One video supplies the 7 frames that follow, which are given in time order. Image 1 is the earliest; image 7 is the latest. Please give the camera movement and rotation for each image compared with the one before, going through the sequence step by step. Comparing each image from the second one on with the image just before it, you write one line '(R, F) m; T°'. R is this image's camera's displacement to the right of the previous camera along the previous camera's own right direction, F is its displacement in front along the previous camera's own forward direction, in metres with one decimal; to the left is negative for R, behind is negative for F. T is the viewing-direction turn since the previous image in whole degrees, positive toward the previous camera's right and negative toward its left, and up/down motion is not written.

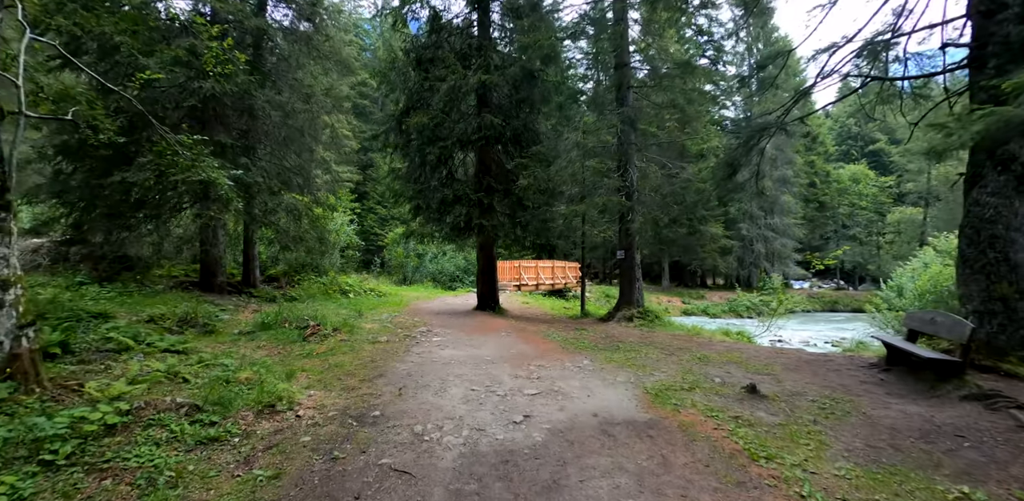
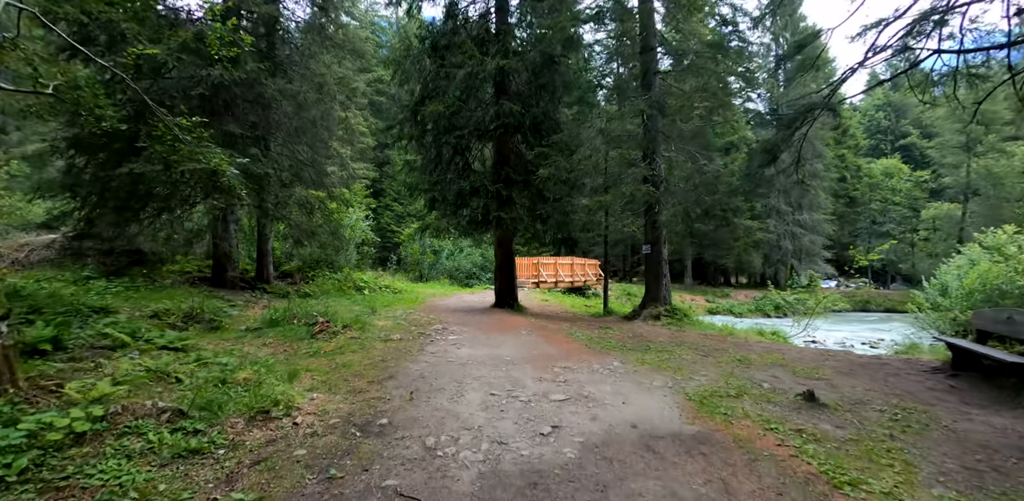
(-0.1, +0.6) m; -2°
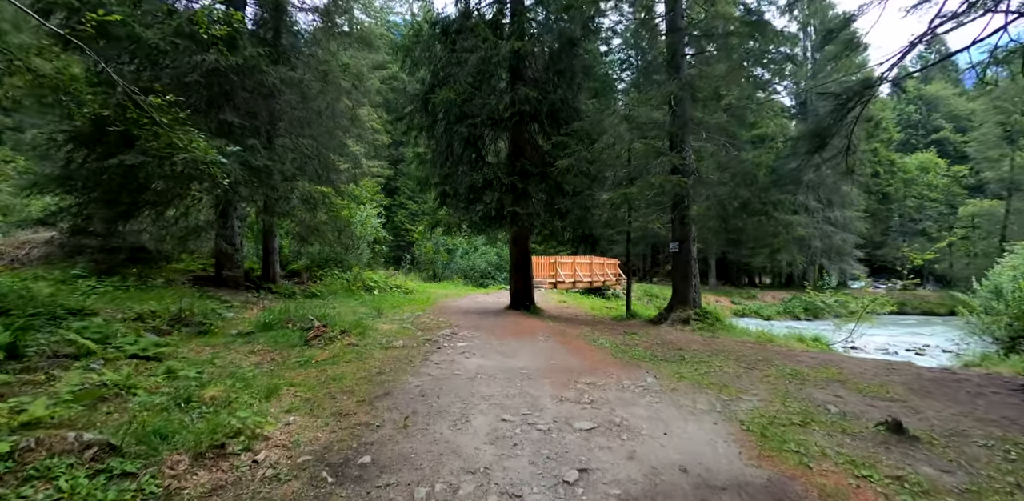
(0.0, +0.8) m; -2°
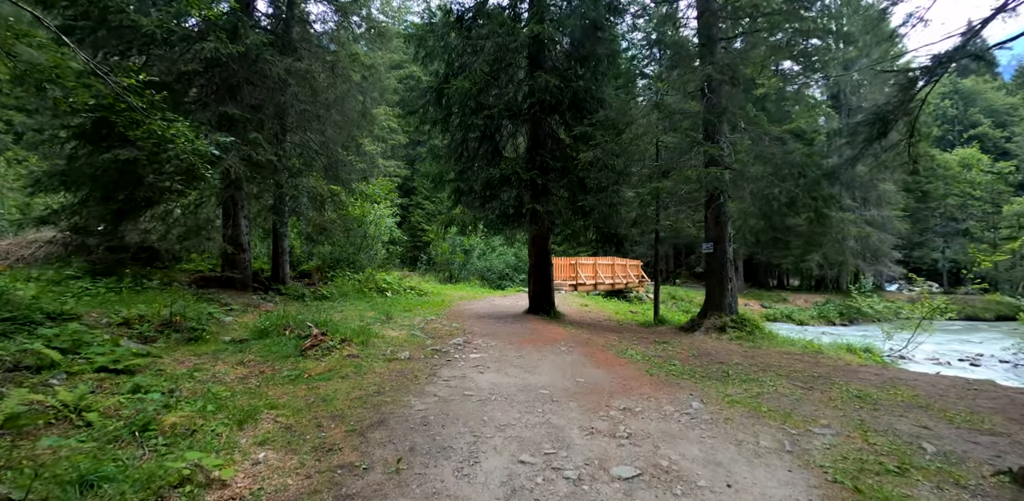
(0.0, +0.7) m; -2°
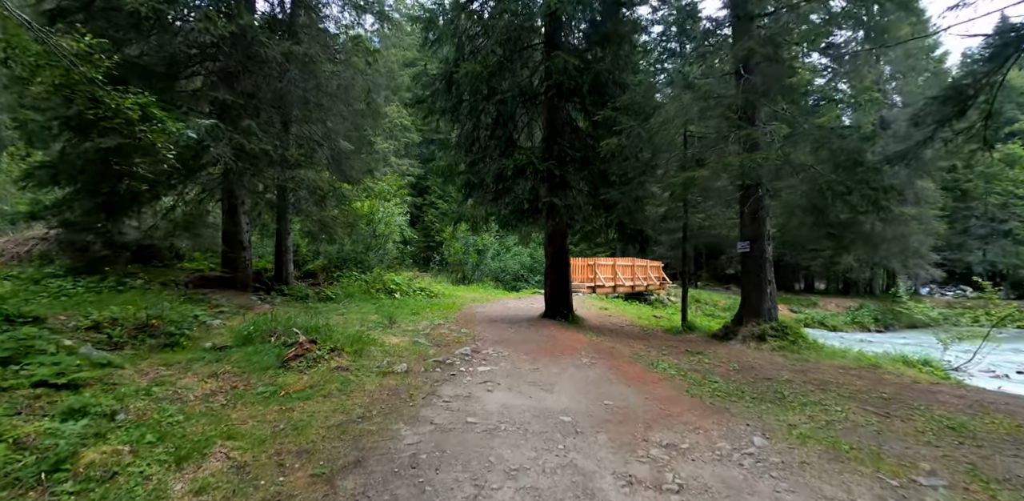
(0.0, +0.8) m; -2°
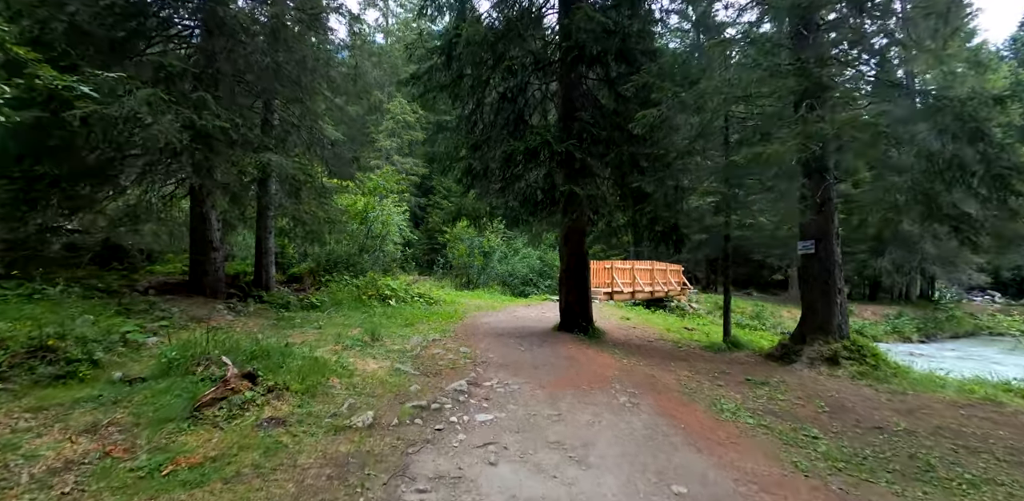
(0.0, +1.5) m; -1°
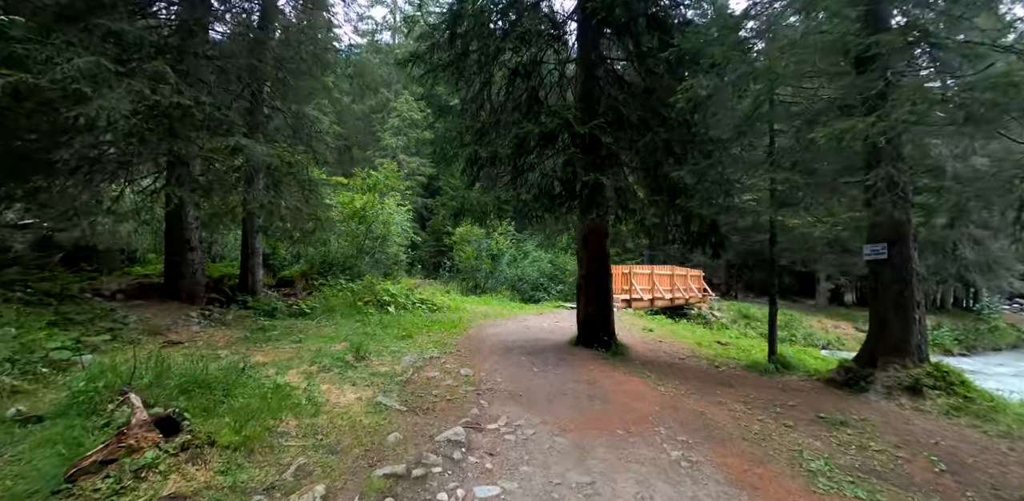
(0.0, +1.1) m; -1°
